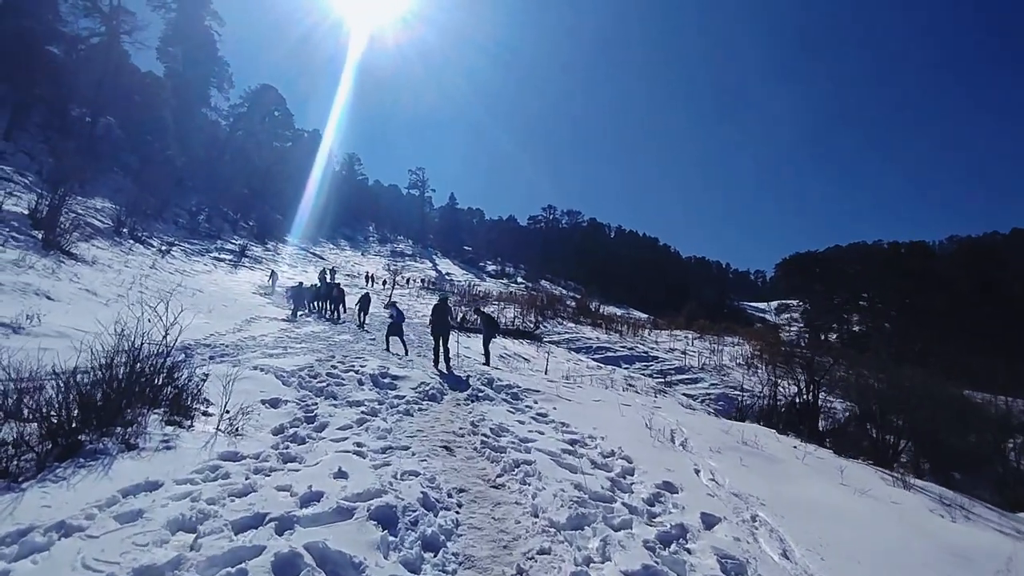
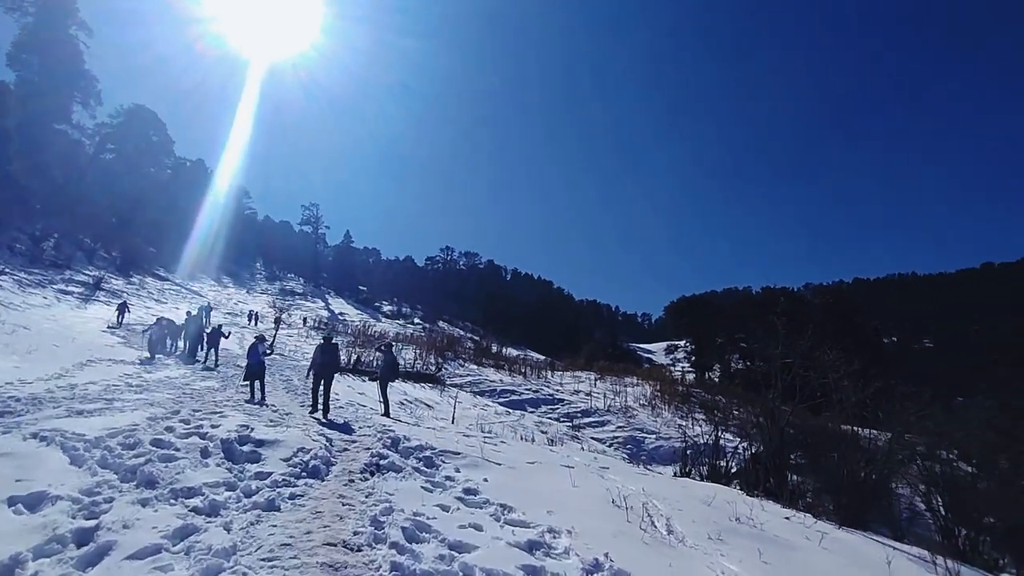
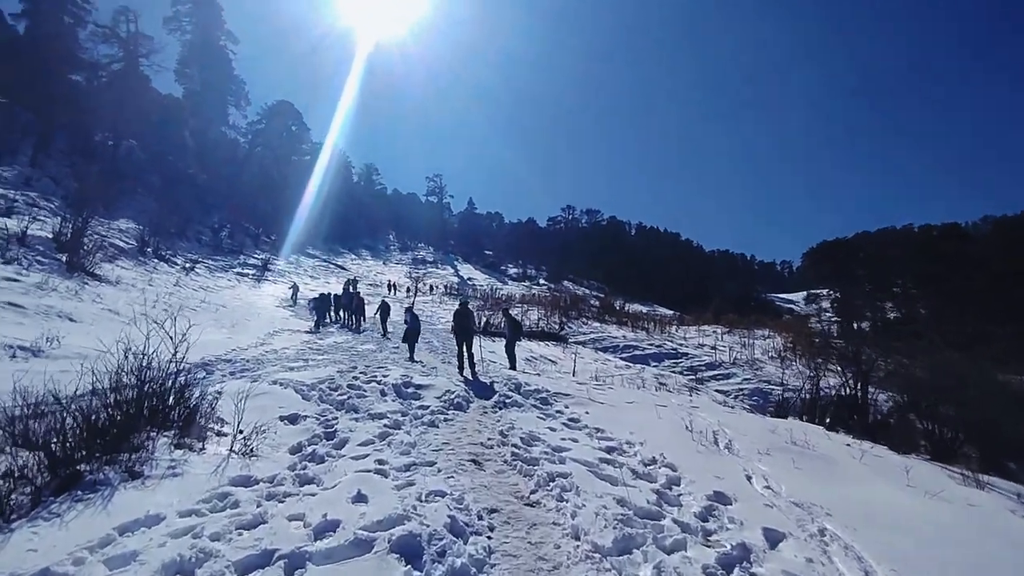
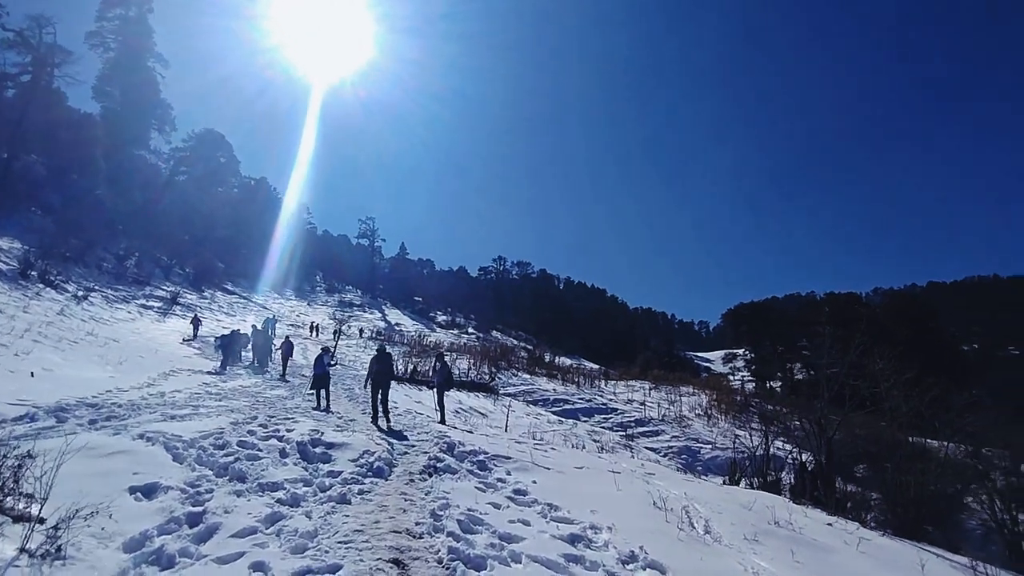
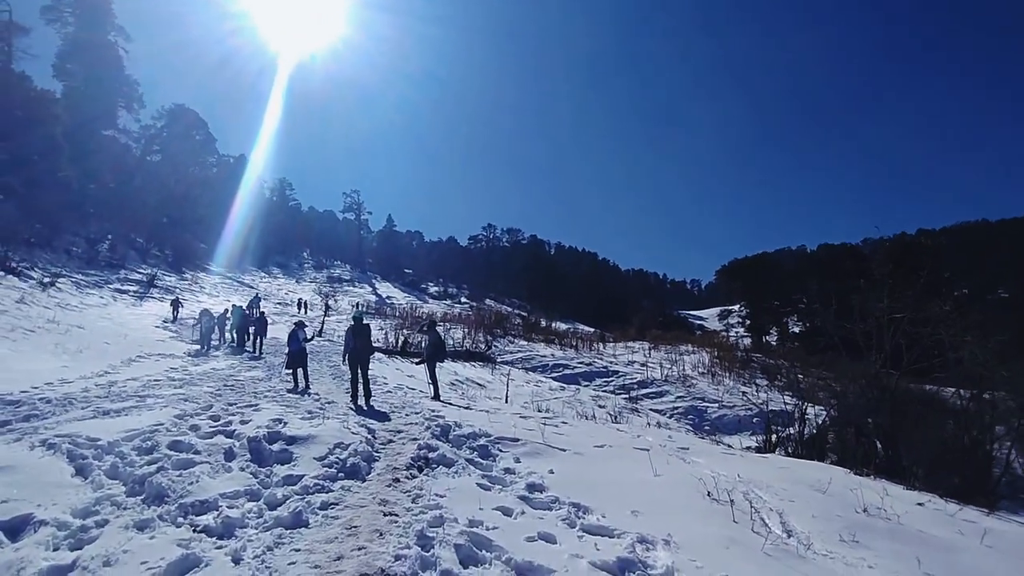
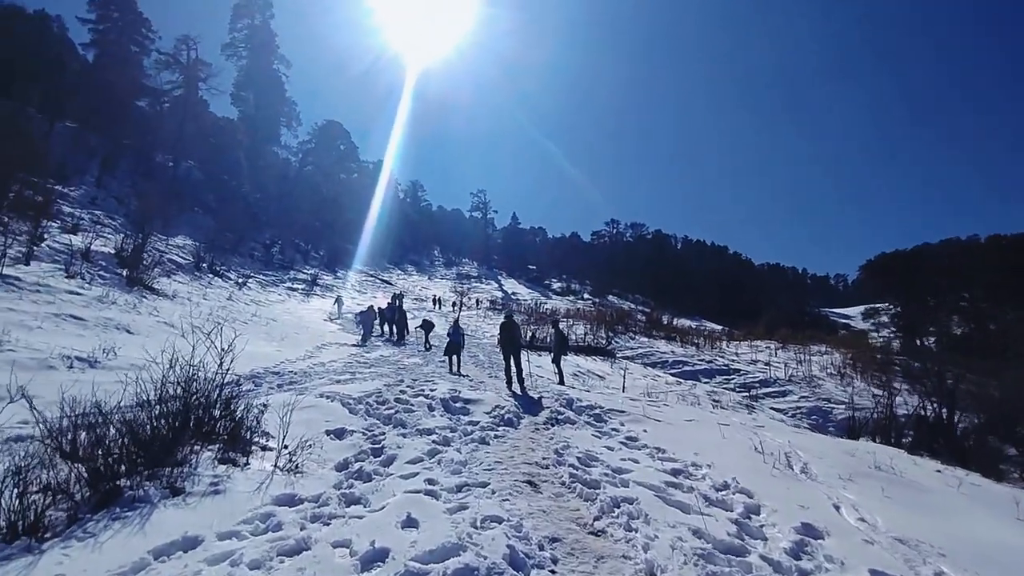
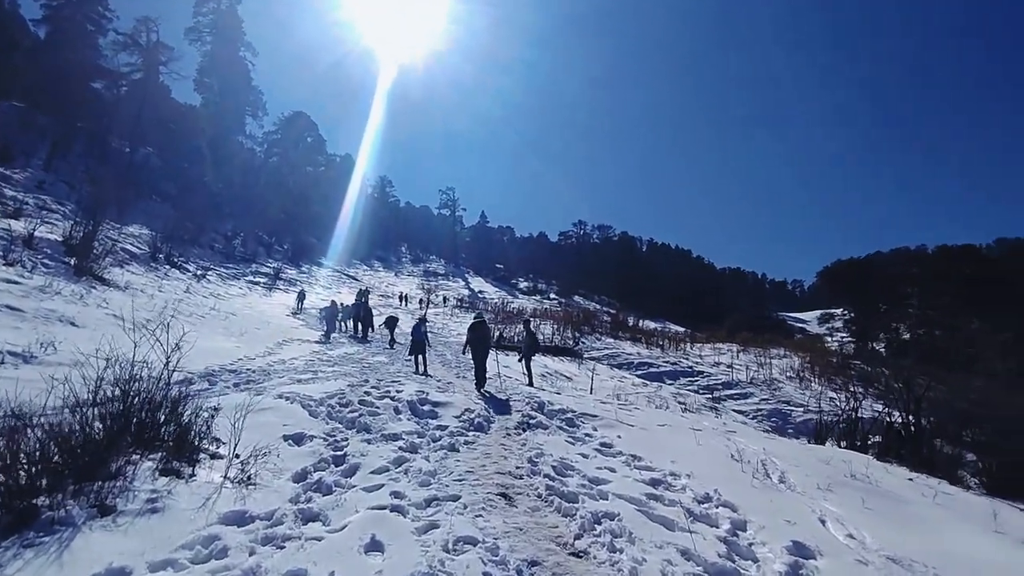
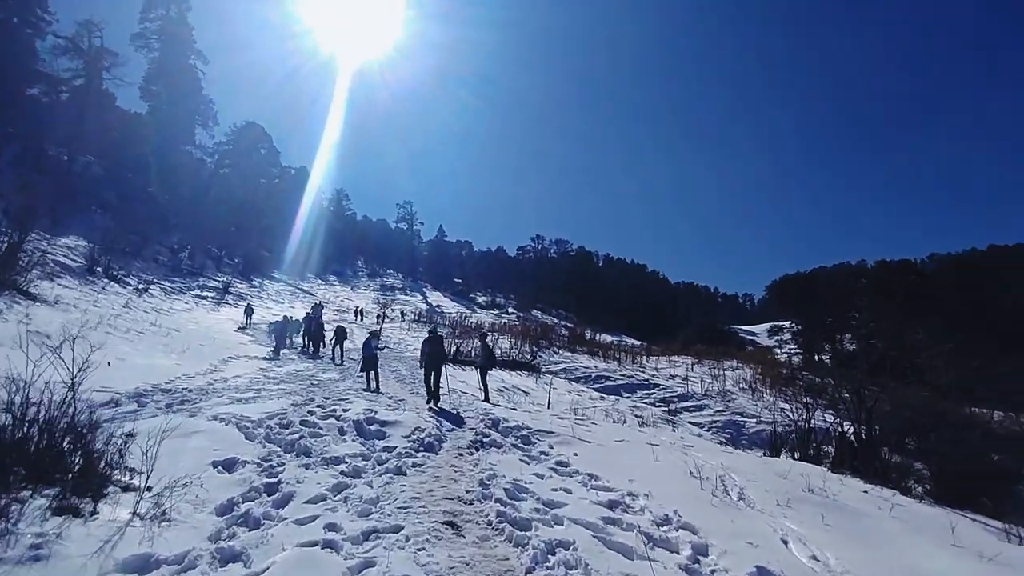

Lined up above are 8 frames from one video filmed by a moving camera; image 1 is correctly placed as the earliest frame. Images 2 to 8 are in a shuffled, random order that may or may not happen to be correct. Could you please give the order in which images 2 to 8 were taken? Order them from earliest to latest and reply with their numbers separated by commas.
3, 6, 7, 8, 4, 2, 5
